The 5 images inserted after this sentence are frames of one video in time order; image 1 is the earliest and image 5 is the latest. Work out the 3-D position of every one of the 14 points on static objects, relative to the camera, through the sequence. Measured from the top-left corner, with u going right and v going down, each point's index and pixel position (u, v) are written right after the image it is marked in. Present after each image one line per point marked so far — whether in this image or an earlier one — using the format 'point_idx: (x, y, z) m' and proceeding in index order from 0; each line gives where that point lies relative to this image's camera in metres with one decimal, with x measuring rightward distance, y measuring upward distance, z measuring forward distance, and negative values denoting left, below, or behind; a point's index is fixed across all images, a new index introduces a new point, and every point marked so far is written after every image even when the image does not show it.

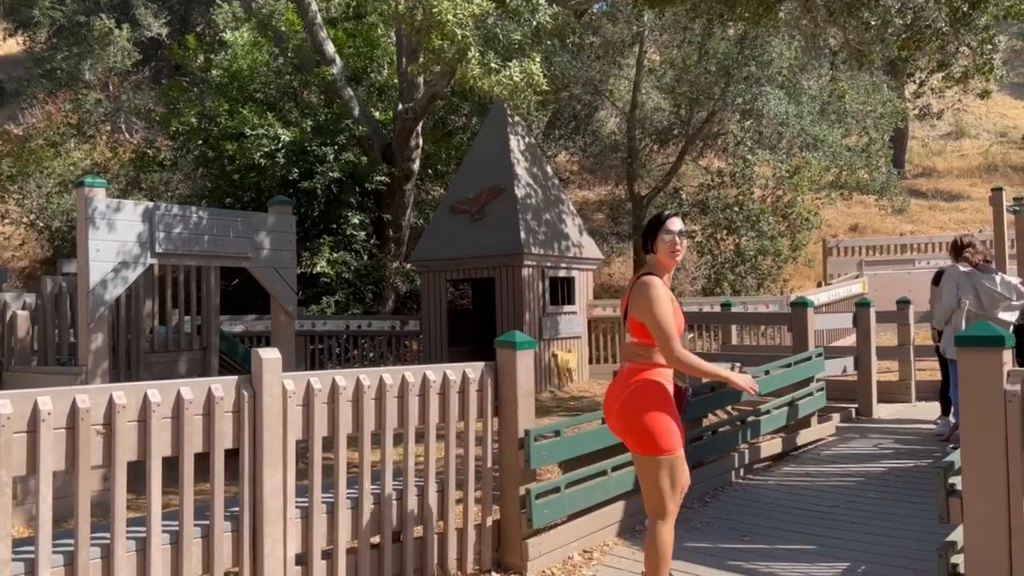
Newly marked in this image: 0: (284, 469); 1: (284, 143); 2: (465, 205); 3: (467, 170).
0: (-1.2, -0.9, +4.1) m
1: (-4.6, +2.9, +15.9) m
2: (-0.8, +1.5, +14.1) m
3: (-0.8, +2.1, +14.5) m
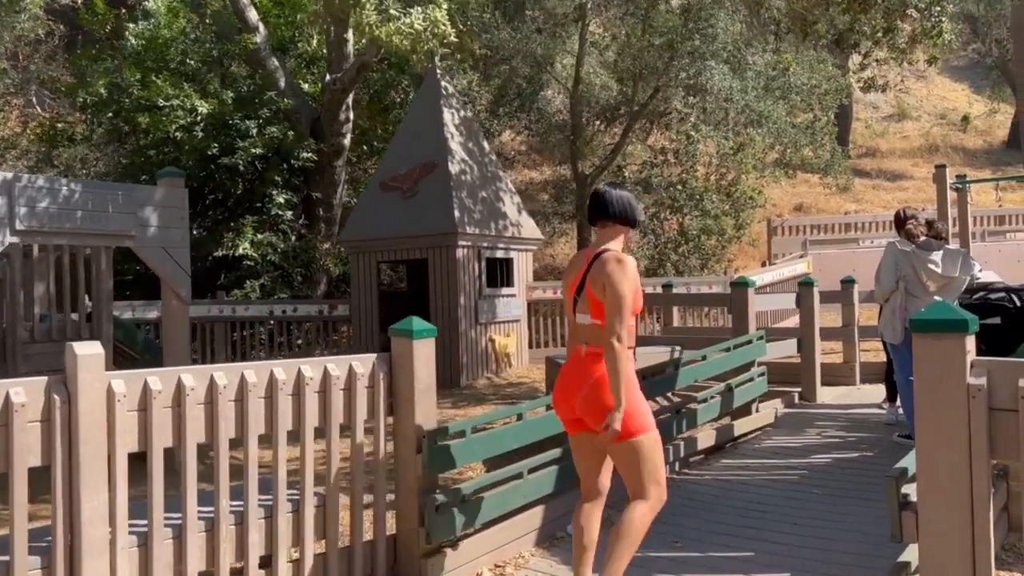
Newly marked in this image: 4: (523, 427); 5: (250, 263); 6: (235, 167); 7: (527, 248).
0: (-1.7, -0.8, +3.4) m
1: (-5.8, +3.2, +14.9) m
2: (-1.9, +1.8, +13.3) m
3: (-1.9, +2.5, +13.7) m
4: (+0.1, -0.8, +4.9) m
5: (-5.0, +0.5, +15.2) m
6: (-5.2, +2.3, +15.2) m
7: (+0.3, +0.7, +14.1) m
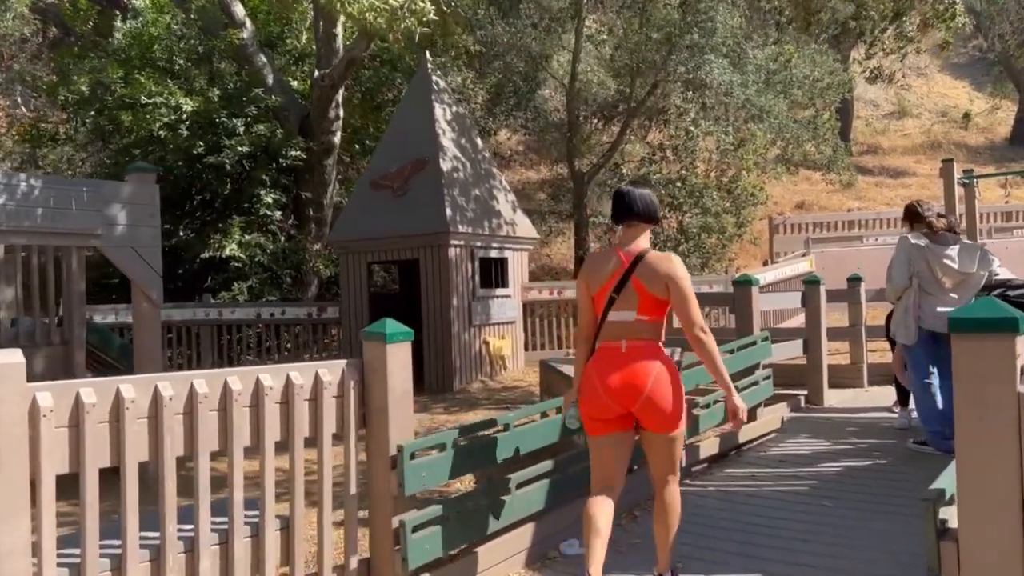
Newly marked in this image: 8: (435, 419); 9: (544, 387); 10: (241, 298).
0: (-1.8, -0.8, +3.0) m
1: (-5.9, +3.1, +14.5) m
2: (-2.0, +1.7, +12.9) m
3: (-2.0, +2.4, +13.3) m
4: (0.0, -0.8, +4.5) m
5: (-5.1, +0.4, +14.8) m
6: (-5.3, +2.2, +14.8) m
7: (+0.2, +0.7, +13.7) m
8: (-0.9, -1.6, +9.8) m
9: (+0.3, -1.0, +8.0) m
10: (-4.9, -0.2, +14.6) m
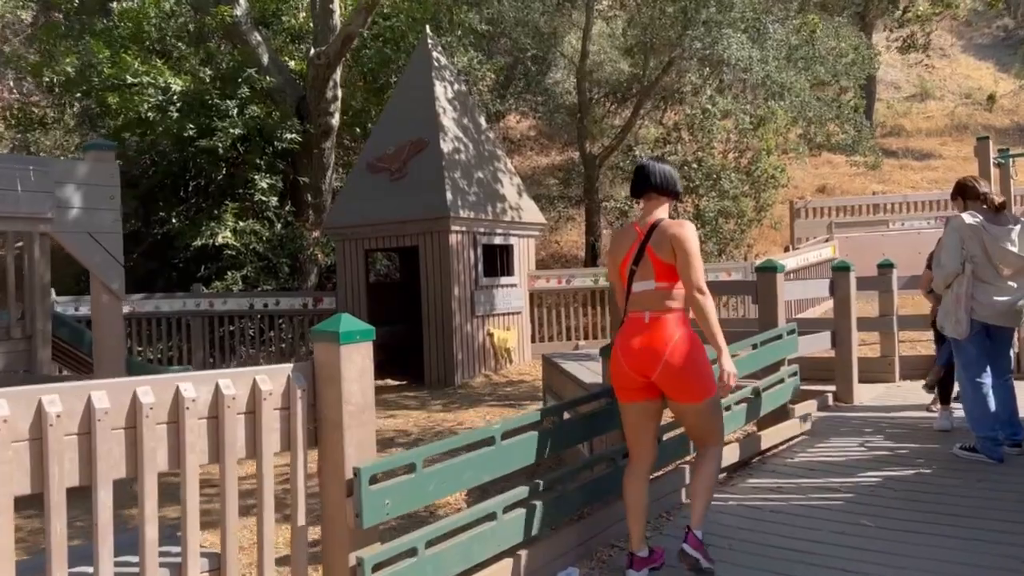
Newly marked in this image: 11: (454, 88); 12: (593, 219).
0: (-1.9, -0.8, +2.3) m
1: (-5.8, +3.3, +13.8) m
2: (-1.9, +1.9, +12.2) m
3: (-2.0, +2.6, +12.6) m
4: (-0.1, -0.8, +3.8) m
5: (-4.9, +0.6, +14.2) m
6: (-5.2, +2.4, +14.2) m
7: (+0.3, +0.9, +13.0) m
8: (-0.9, -1.5, +9.1) m
9: (+0.3, -0.9, +7.3) m
10: (-4.8, 0.0, +14.0) m
11: (-0.9, +3.2, +12.8) m
12: (+1.8, +1.5, +17.8) m
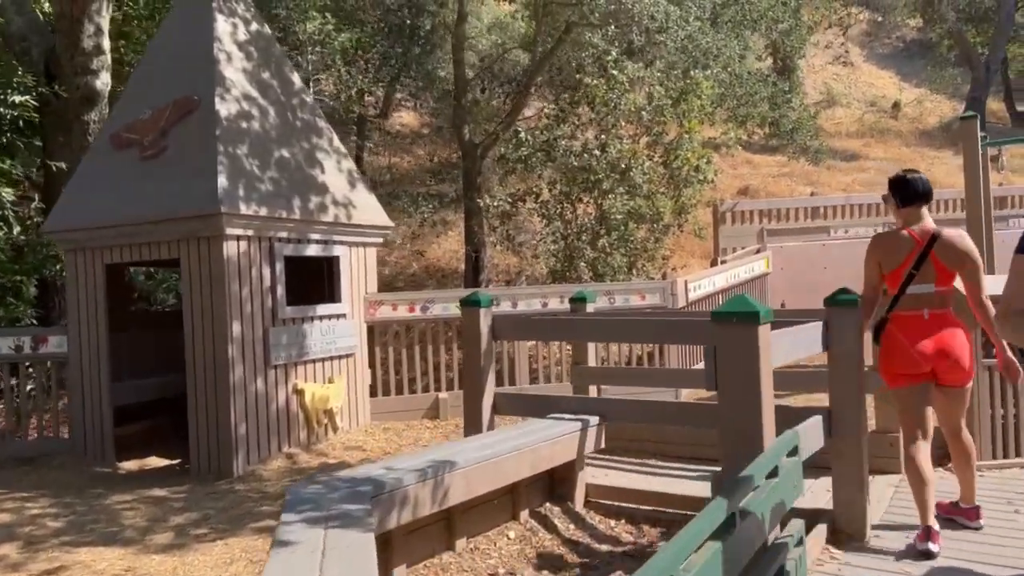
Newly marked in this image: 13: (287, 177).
0: (-2.6, -1.0, -1.7) m
1: (-7.8, +2.9, +9.3) m
2: (-3.8, +1.6, +8.1) m
3: (-3.8, +2.3, +8.5) m
4: (-1.0, -1.0, -0.1) m
5: (-7.0, +0.2, +9.7) m
6: (-7.2, +2.0, +9.7) m
7: (-1.7, +0.5, +9.1) m
8: (-2.4, -1.8, +5.1) m
9: (-1.0, -1.1, +3.4) m
10: (-6.8, -0.4, +9.5) m
11: (-2.8, +2.8, +8.8) m
12: (-0.7, +1.1, +14.1) m
13: (-2.3, +1.1, +8.2) m
